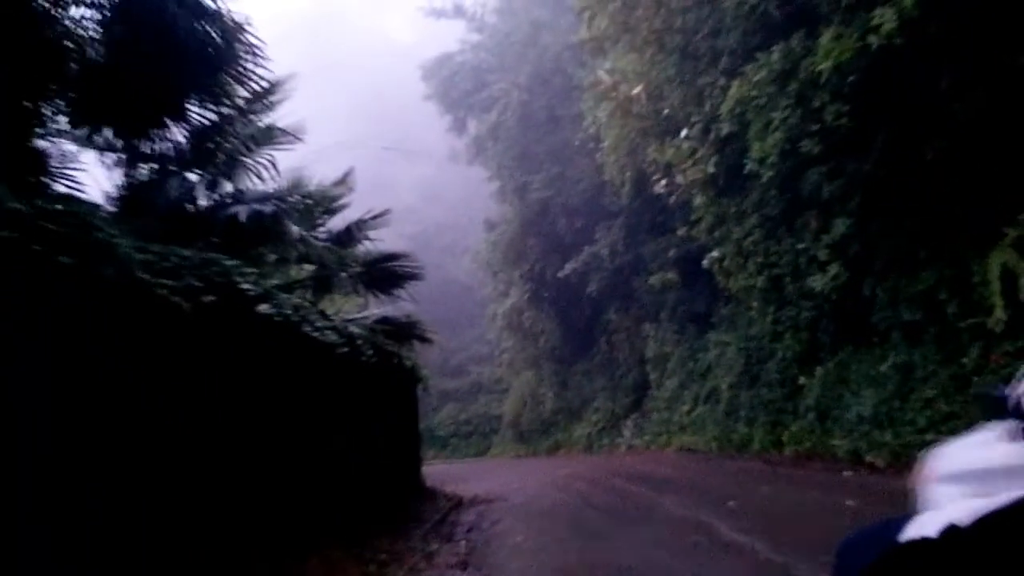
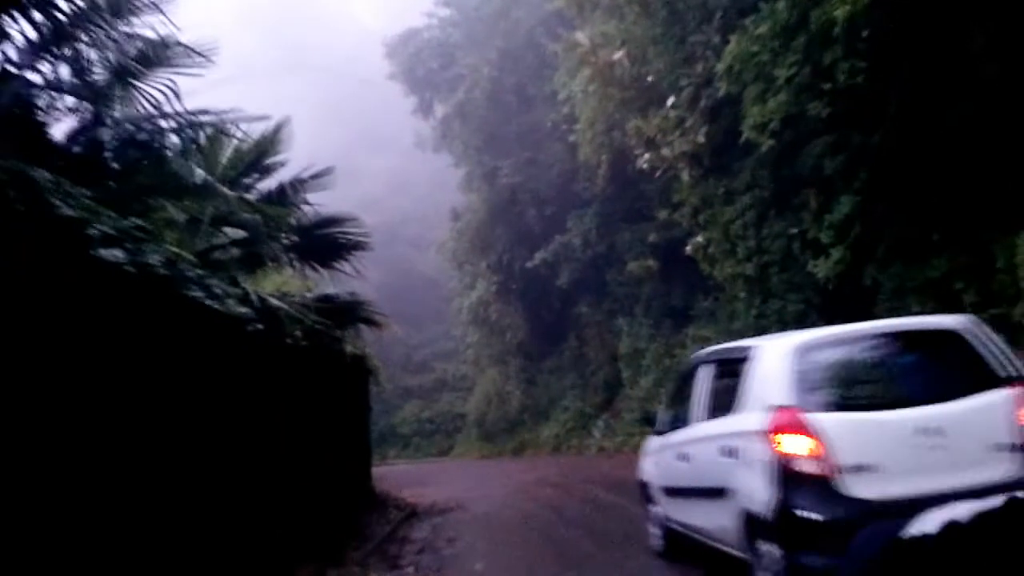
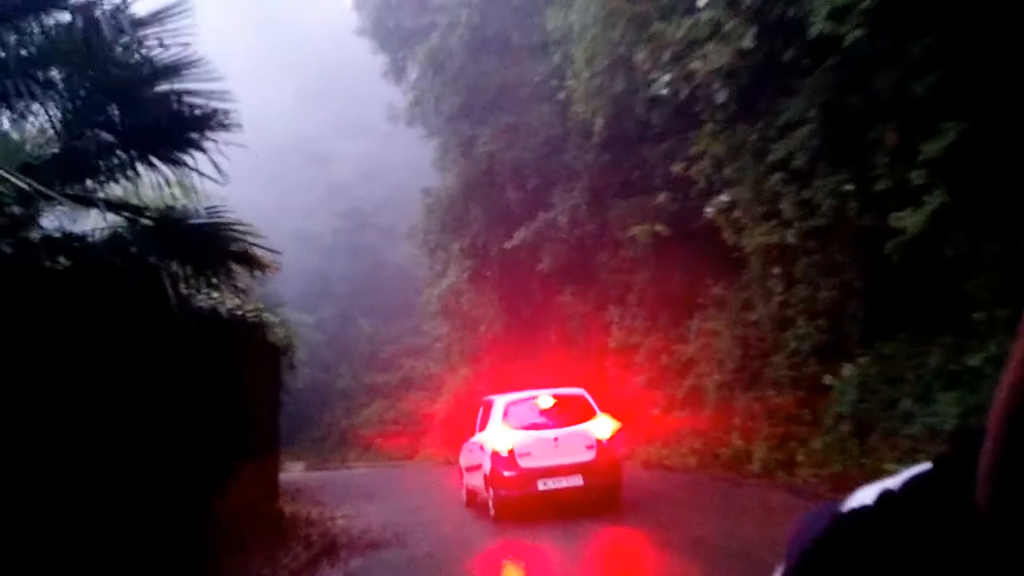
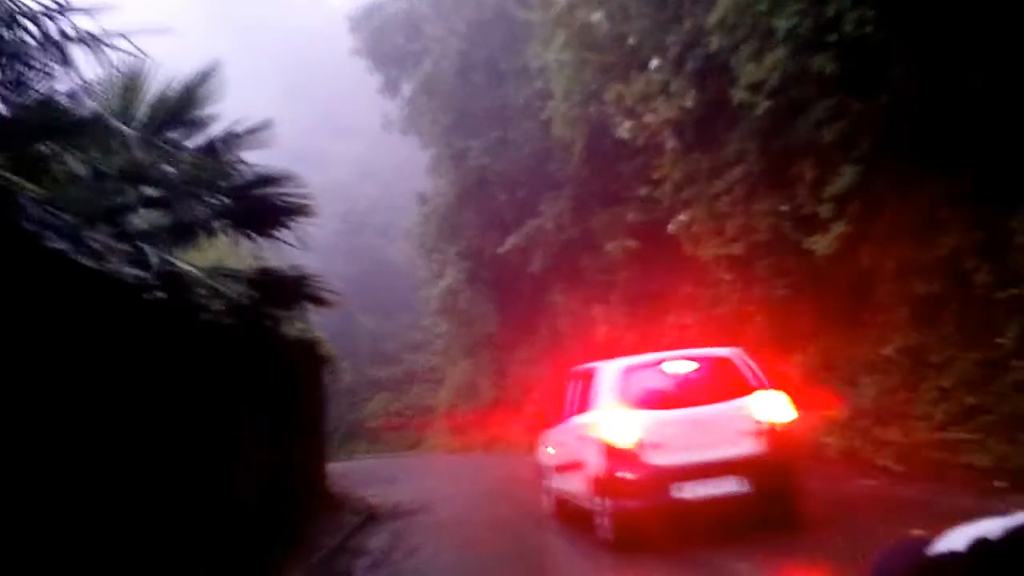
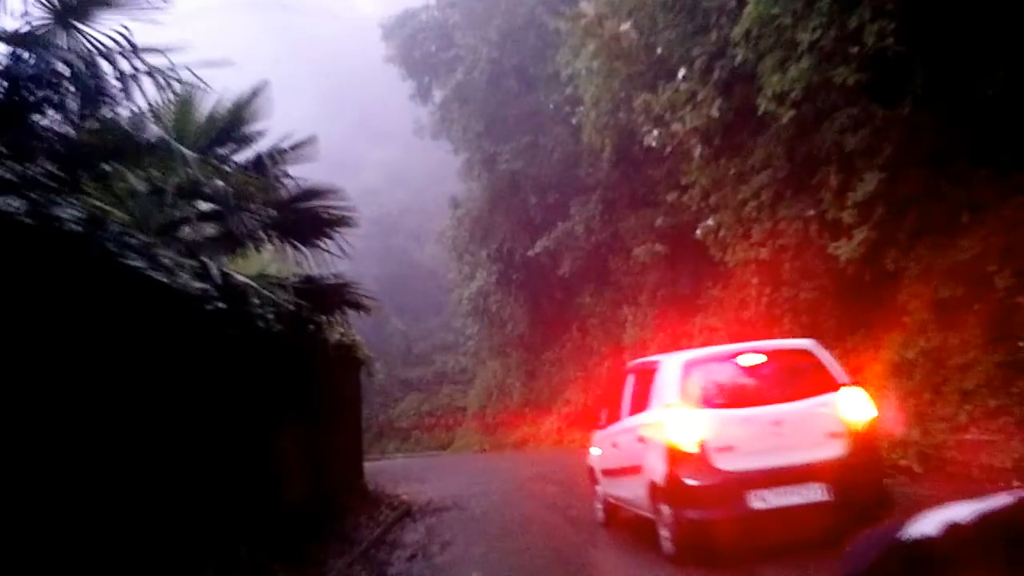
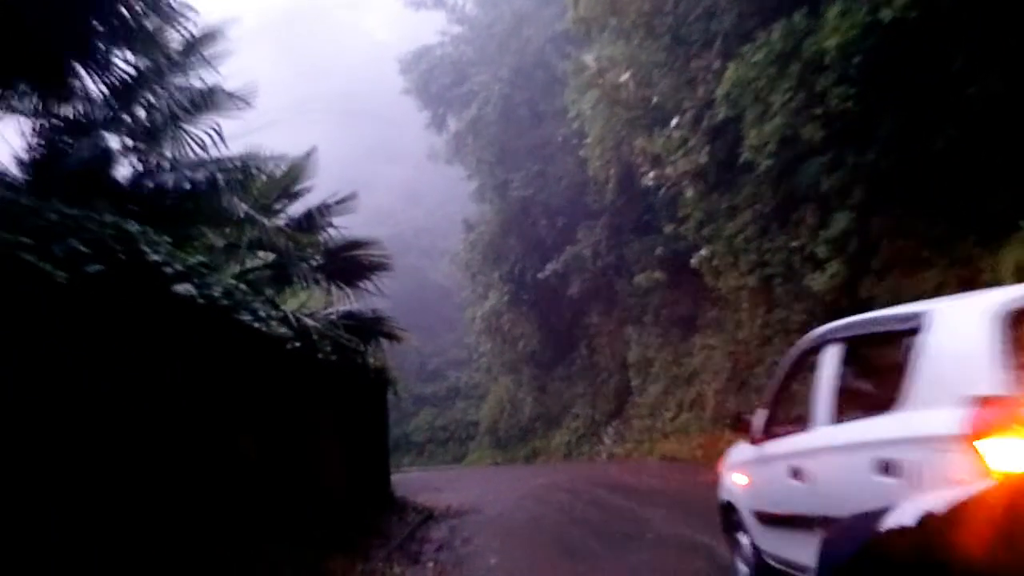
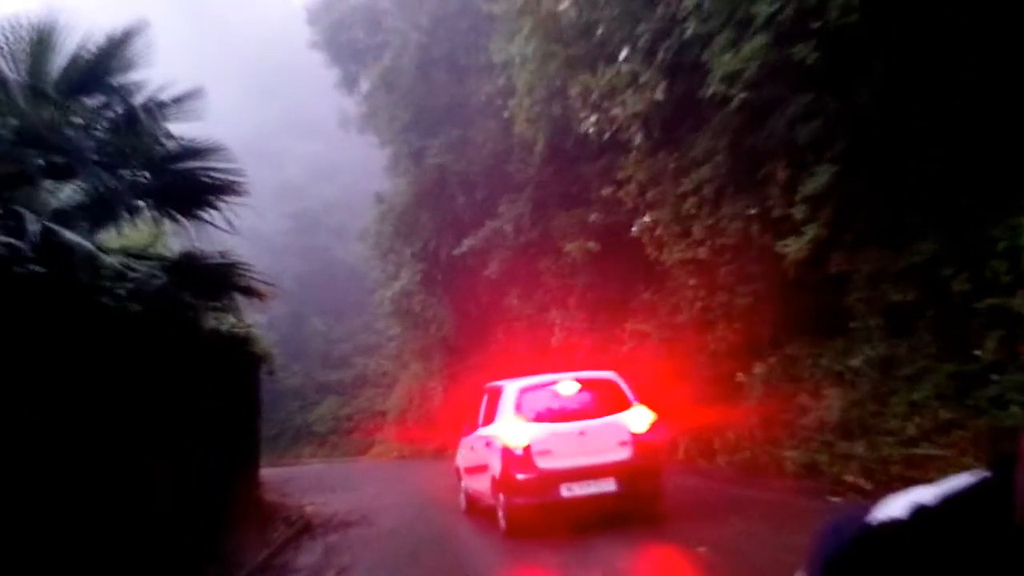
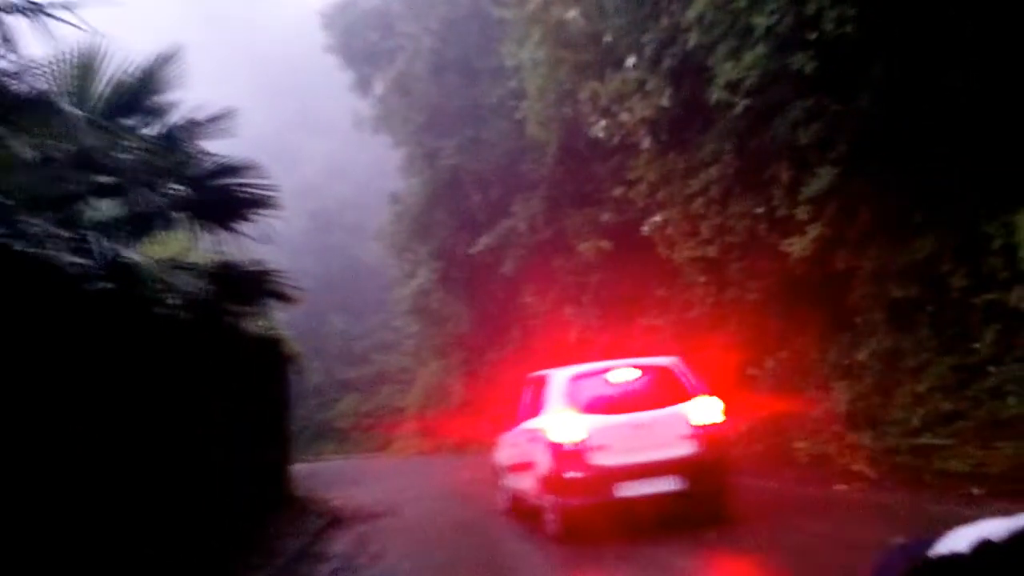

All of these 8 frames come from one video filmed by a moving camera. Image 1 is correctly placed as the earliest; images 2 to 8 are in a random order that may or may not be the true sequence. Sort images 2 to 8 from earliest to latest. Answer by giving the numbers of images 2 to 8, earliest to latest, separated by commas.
6, 2, 5, 4, 8, 7, 3
